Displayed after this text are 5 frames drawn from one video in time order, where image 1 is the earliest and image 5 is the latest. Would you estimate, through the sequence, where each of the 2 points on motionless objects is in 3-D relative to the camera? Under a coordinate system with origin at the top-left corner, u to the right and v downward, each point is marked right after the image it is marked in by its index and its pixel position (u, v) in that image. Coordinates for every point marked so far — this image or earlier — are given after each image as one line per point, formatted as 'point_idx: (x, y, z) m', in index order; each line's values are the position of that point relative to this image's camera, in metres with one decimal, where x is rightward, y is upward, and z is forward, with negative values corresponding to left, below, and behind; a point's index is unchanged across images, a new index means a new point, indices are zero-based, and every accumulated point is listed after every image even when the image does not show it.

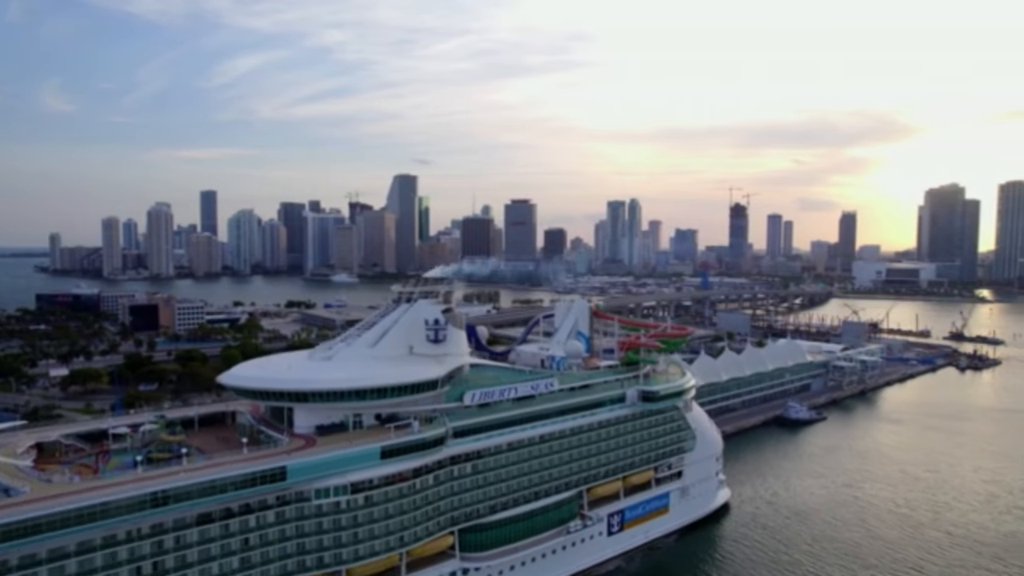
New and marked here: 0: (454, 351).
0: (-1.1, -1.2, +14.5) m
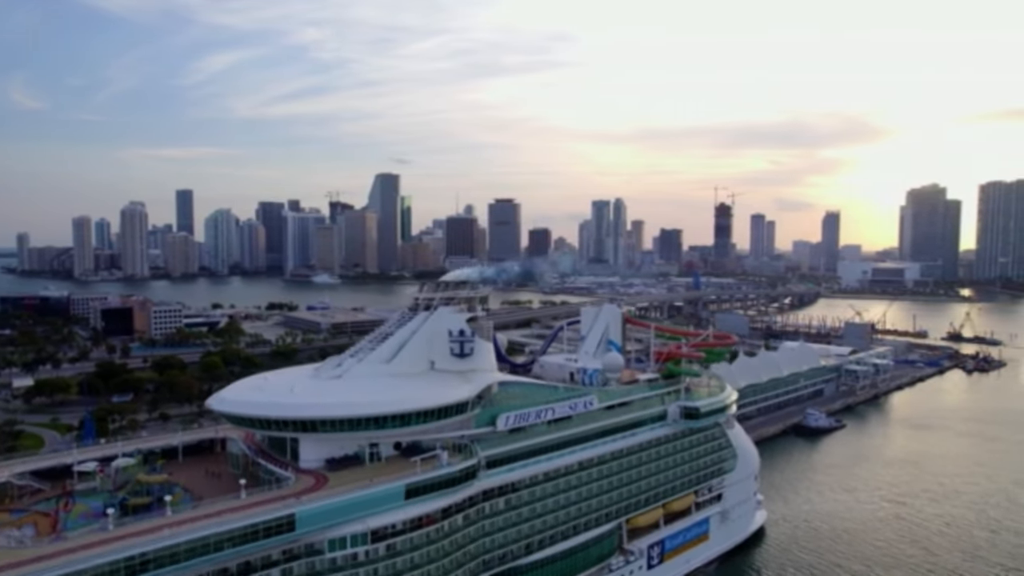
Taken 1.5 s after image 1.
0: (-0.5, -1.3, +12.5) m
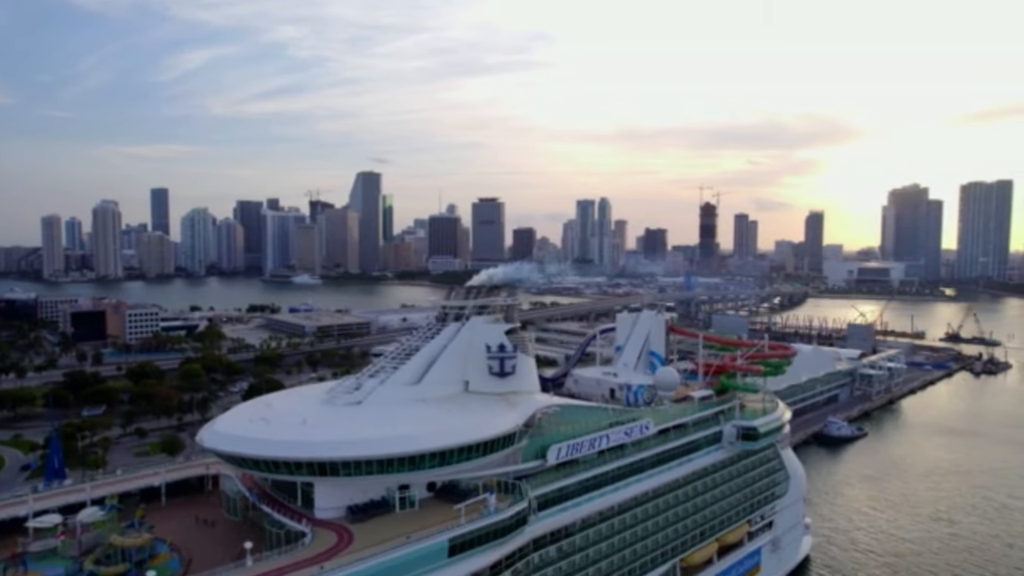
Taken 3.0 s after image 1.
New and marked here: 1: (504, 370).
0: (+0.2, -1.4, +10.6) m
1: (-0.1, -1.1, +10.3) m
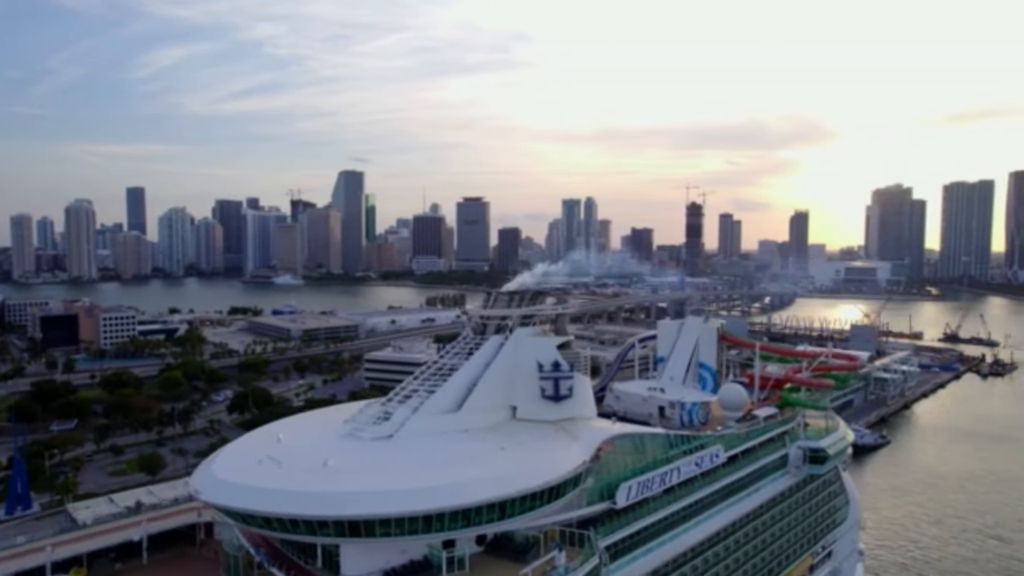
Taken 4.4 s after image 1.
0: (+0.8, -1.4, +8.8) m
1: (+0.5, -1.2, +8.6) m
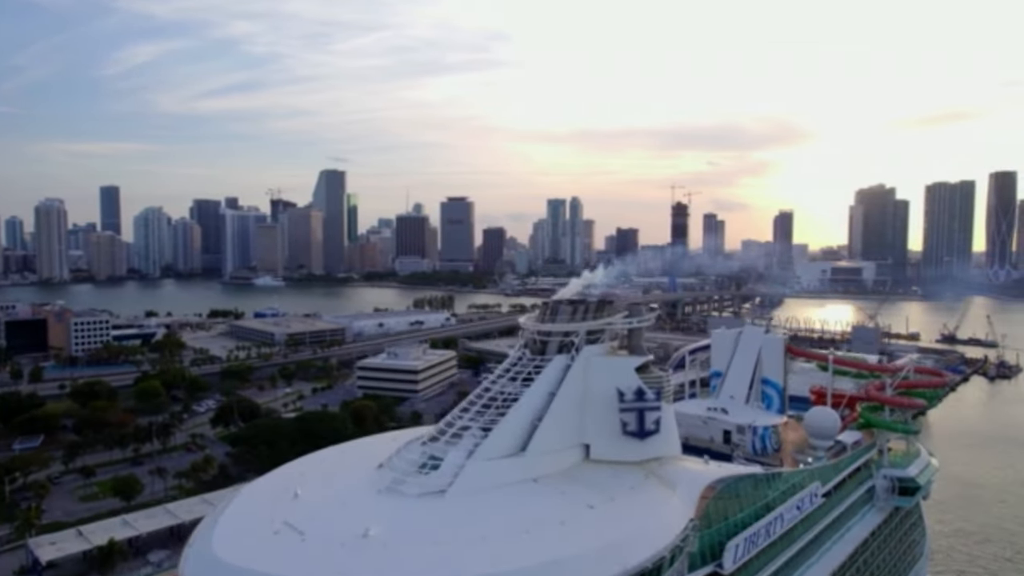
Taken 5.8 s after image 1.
0: (+1.4, -1.5, +7.1) m
1: (+1.2, -1.2, +6.9) m
